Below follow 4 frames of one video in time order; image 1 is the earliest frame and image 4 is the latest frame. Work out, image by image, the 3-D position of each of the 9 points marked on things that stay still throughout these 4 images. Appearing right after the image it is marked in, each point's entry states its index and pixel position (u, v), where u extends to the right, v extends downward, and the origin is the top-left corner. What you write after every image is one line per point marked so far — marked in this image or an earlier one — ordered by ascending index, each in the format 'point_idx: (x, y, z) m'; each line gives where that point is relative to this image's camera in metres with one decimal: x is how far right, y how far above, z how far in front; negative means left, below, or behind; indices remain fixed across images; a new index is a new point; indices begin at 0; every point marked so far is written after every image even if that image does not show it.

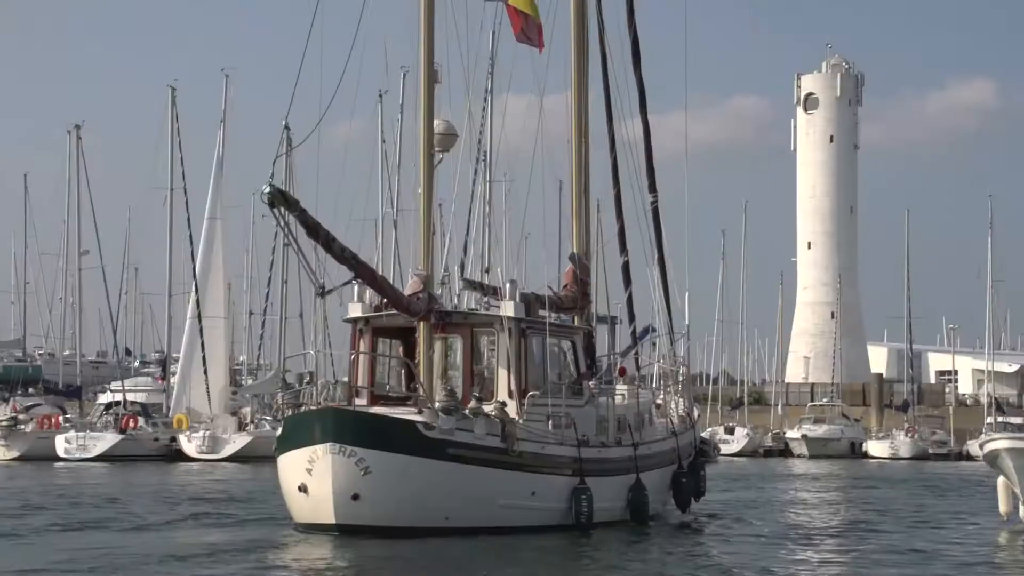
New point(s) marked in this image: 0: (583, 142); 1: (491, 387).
0: (+1.1, +2.2, +18.1) m
1: (-0.3, -1.4, +17.5) m
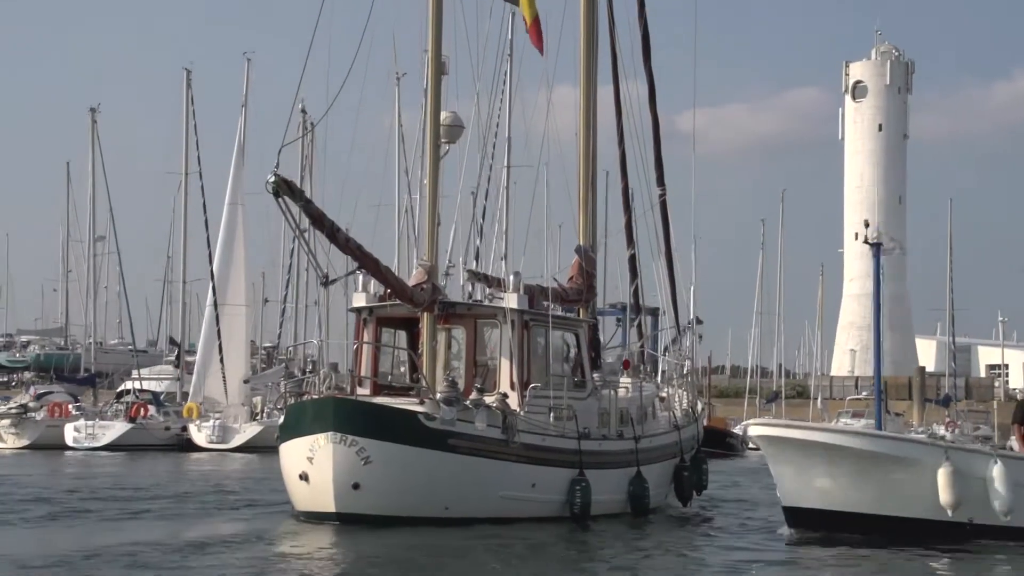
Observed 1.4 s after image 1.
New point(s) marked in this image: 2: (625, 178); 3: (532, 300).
0: (+1.2, +2.3, +18.0) m
1: (-0.3, -1.3, +17.4) m
2: (+1.6, +1.6, +17.9) m
3: (+0.3, -0.2, +17.7) m
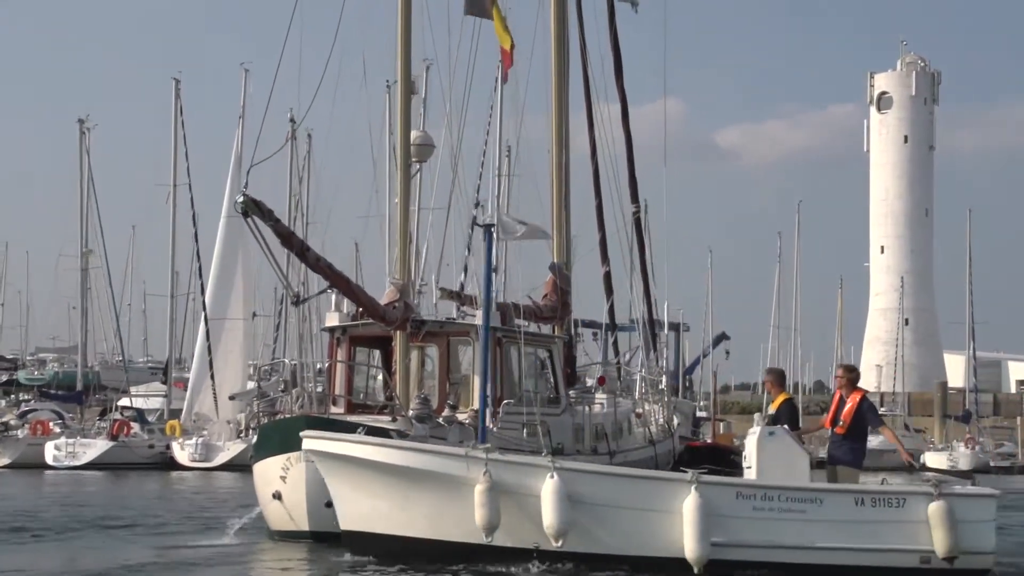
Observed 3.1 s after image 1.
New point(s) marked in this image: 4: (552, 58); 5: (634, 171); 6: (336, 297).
0: (+0.8, +2.0, +17.9) m
1: (-0.7, -1.6, +17.4) m
2: (+1.3, +1.4, +17.8) m
3: (-0.1, -0.4, +17.6) m
4: (+0.6, +3.3, +17.4) m
5: (+1.8, +1.7, +17.6) m
6: (-2.6, -0.1, +17.7) m
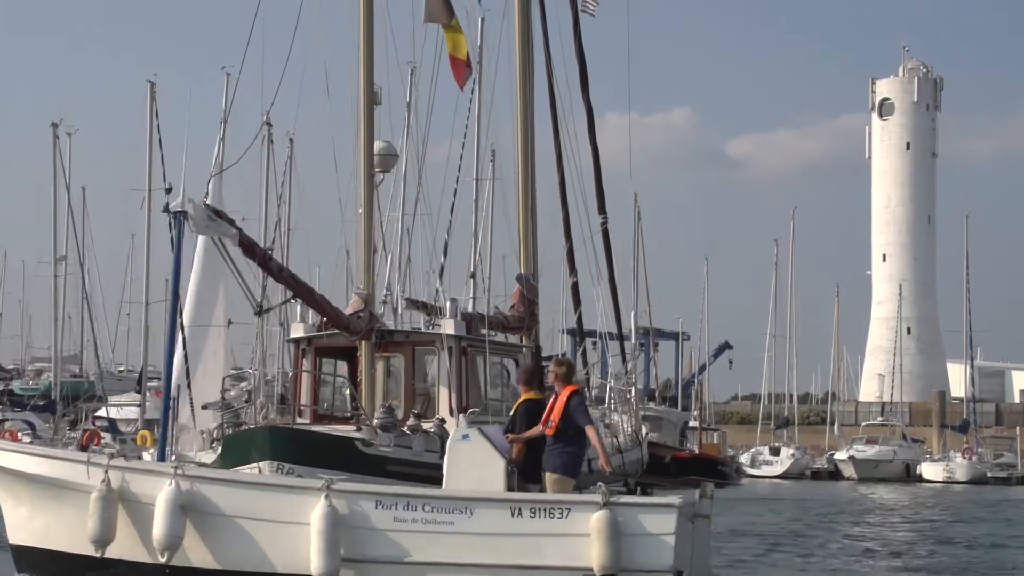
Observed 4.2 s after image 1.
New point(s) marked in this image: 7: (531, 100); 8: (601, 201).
0: (+0.3, +1.9, +17.8) m
1: (-1.1, -1.7, +17.3) m
2: (+0.8, +1.2, +17.7) m
3: (-0.6, -0.6, +17.5) m
4: (+0.1, +3.2, +17.4) m
5: (+1.3, +1.6, +17.5) m
6: (-3.1, -0.3, +17.6) m
7: (+0.3, +2.8, +17.6) m
8: (+1.3, +1.3, +17.5) m
